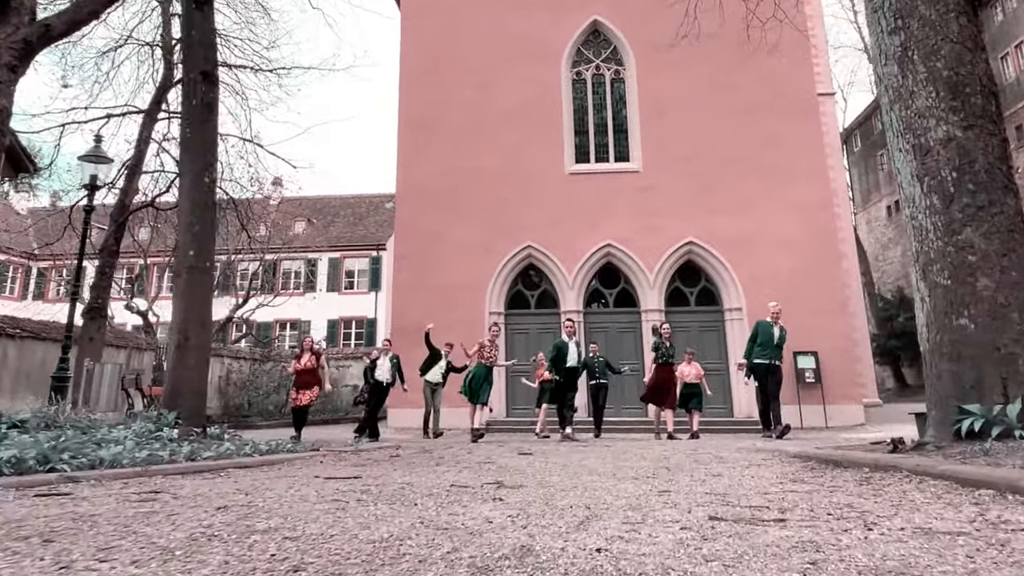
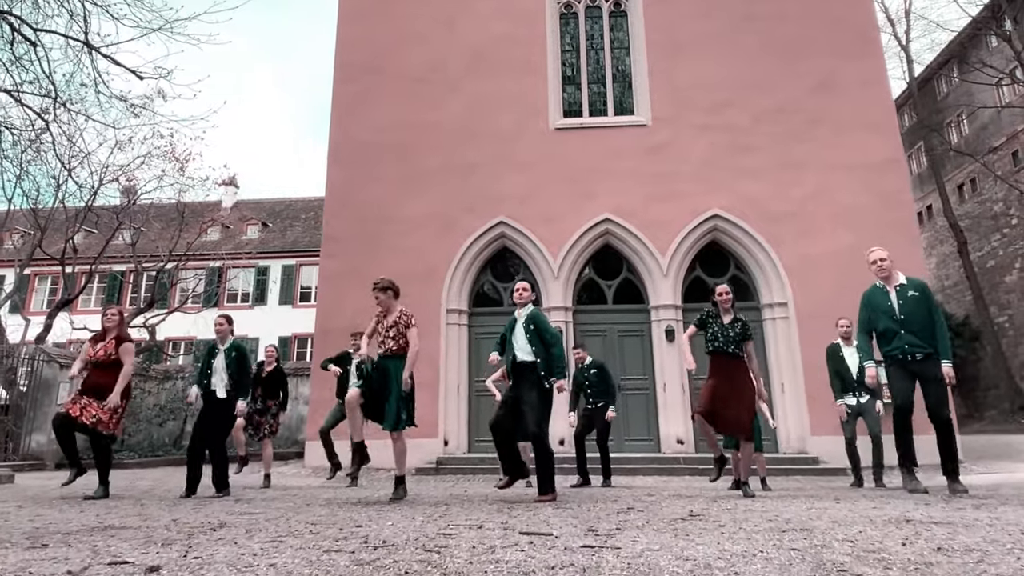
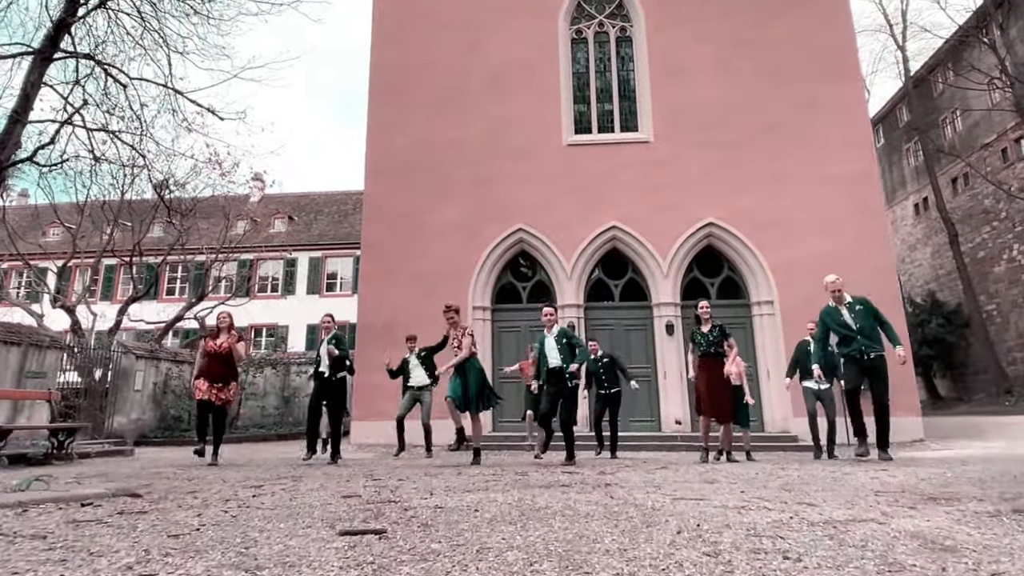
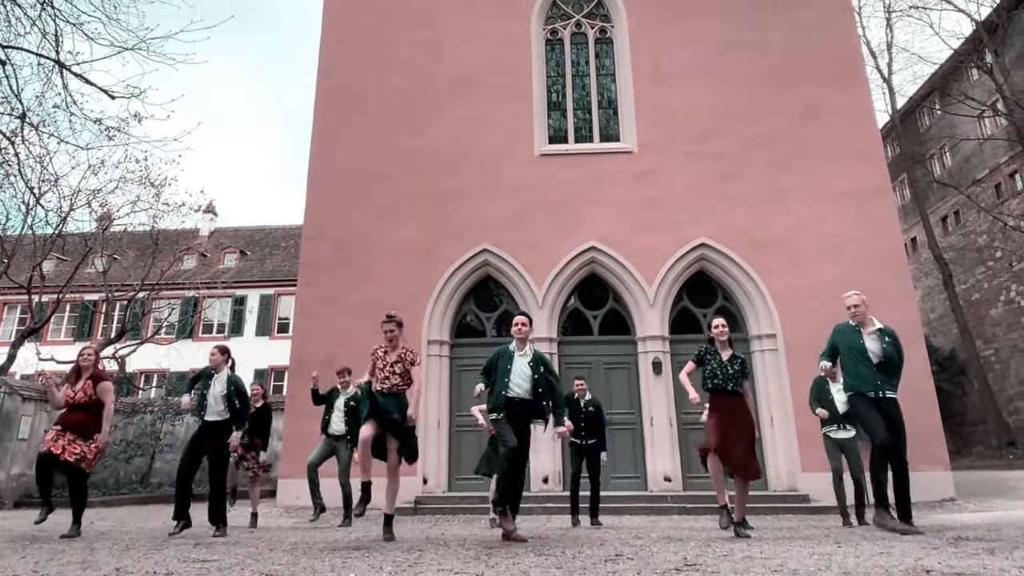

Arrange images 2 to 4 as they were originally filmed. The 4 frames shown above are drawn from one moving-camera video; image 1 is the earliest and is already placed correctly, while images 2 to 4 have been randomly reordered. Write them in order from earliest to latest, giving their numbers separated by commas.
3, 2, 4
